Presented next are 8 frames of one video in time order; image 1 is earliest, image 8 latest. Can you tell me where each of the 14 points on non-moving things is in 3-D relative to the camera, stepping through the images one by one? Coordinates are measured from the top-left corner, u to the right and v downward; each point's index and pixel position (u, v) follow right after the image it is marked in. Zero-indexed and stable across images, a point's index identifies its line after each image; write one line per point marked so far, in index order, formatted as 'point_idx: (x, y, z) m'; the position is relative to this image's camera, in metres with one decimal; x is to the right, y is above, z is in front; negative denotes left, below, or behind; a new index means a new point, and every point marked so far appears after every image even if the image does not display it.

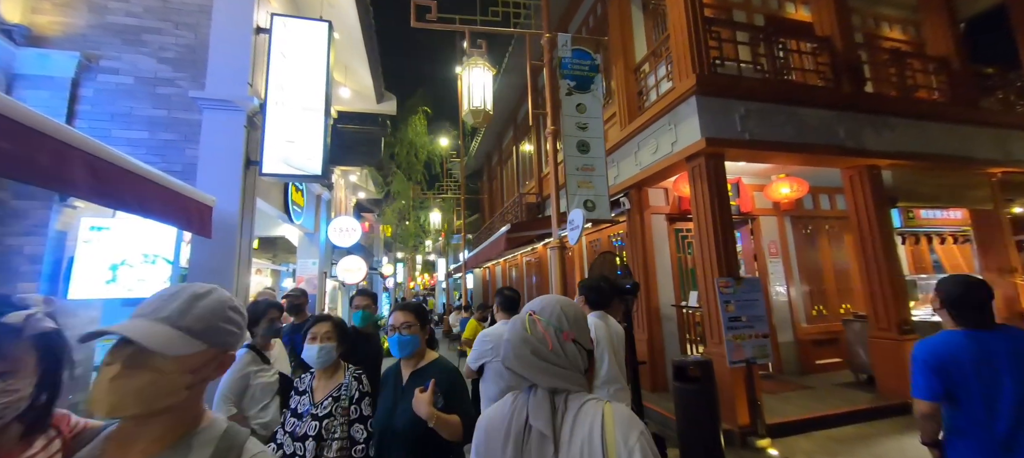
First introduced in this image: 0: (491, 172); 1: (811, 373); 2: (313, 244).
0: (-1.1, +2.8, +20.0) m
1: (+5.4, -2.6, +7.3) m
2: (-4.1, -0.3, +7.9) m
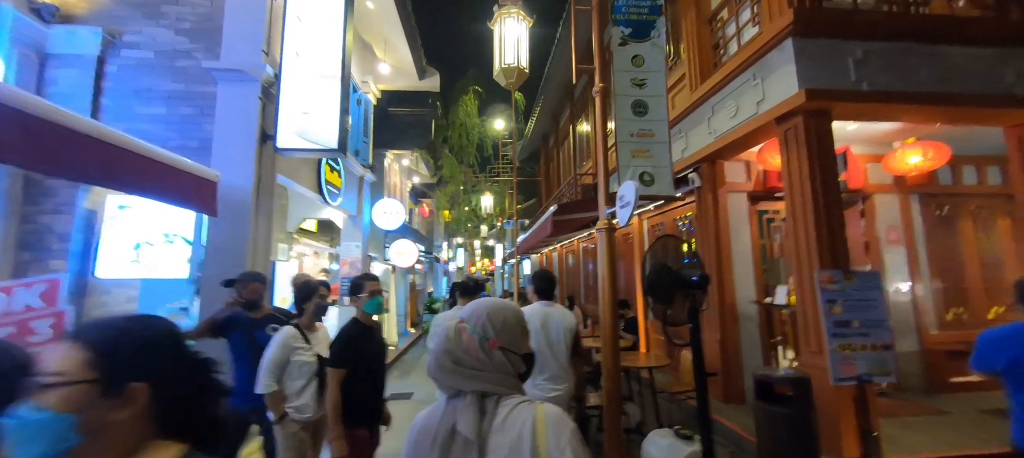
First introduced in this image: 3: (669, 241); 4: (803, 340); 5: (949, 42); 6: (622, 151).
0: (+1.8, +3.5, +19.1) m
1: (+6.1, -2.3, +5.7) m
2: (-3.1, +0.1, +7.8) m
3: (+1.5, -0.1, +3.8) m
4: (+3.1, -1.2, +4.3) m
5: (+5.0, +2.1, +4.6) m
6: (+1.1, +0.8, +4.0) m
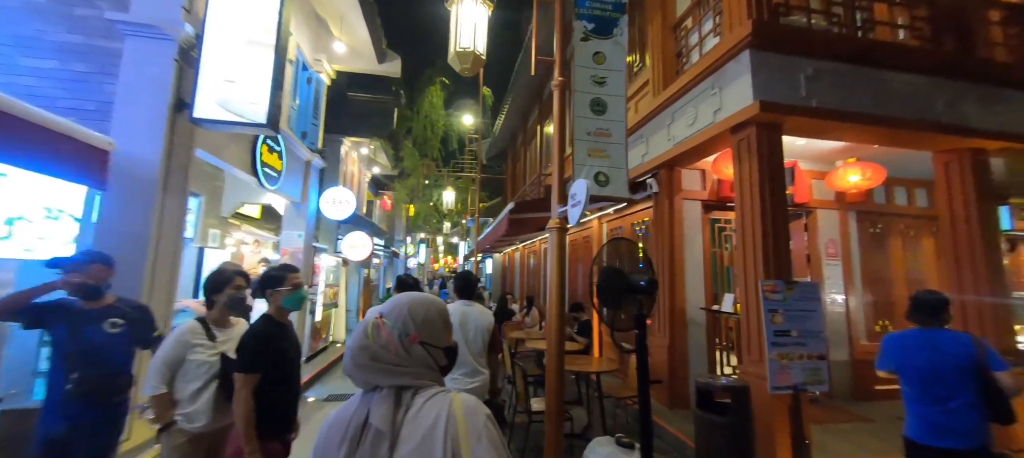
0: (+0.2, +3.5, +19.0) m
1: (+5.4, -2.6, +6.0) m
2: (-3.9, +0.3, +7.3) m
3: (+1.0, -0.1, +3.8) m
4: (+2.5, -1.3, +4.3) m
5: (+4.6, +1.9, +4.9) m
6: (+0.6, +0.8, +3.9) m
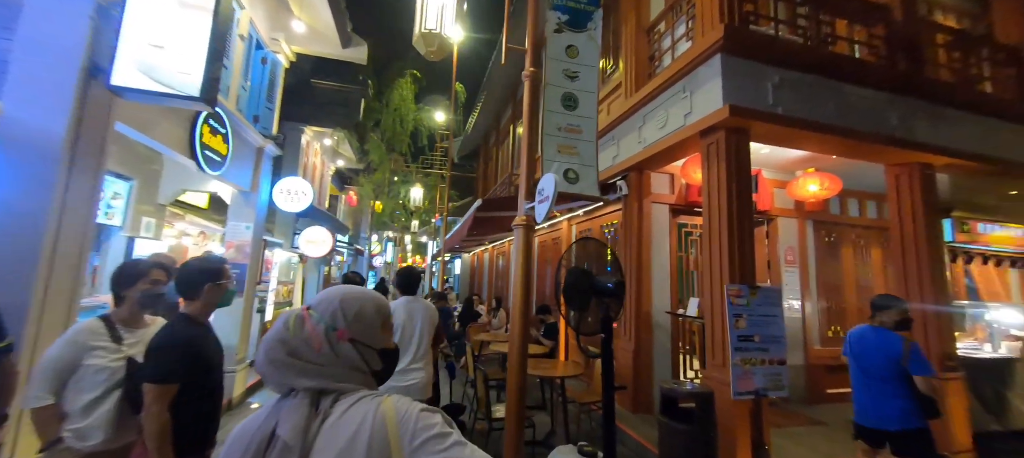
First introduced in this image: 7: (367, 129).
0: (-1.2, +3.5, +18.8) m
1: (+4.8, -2.7, +6.2) m
2: (-4.5, +0.4, +6.8) m
3: (+0.7, -0.1, +3.6) m
4: (+2.1, -1.3, +4.3) m
5: (+4.2, +1.8, +5.0) m
6: (+0.3, +0.8, +3.8) m
7: (-5.1, +3.6, +14.2) m
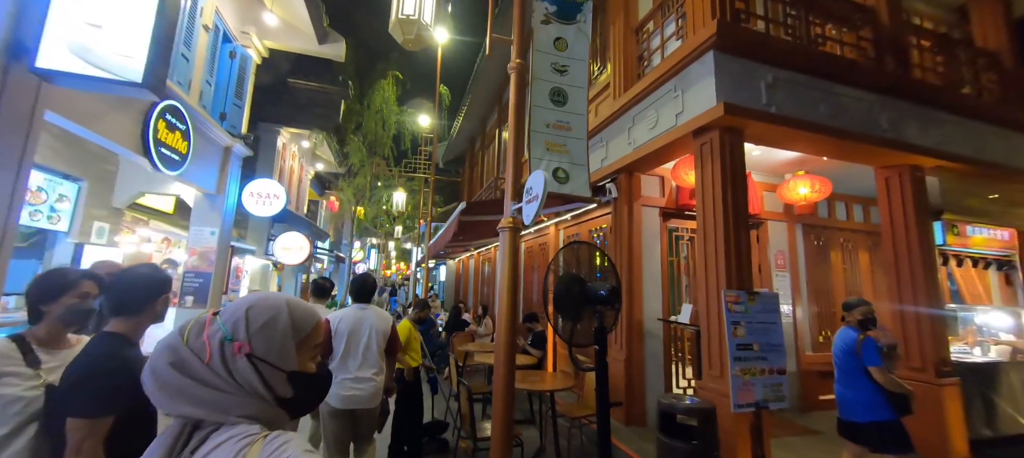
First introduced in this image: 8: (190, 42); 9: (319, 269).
0: (-1.9, +3.2, +18.5) m
1: (+4.6, -2.8, +6.1) m
2: (-4.7, +0.3, +6.4) m
3: (+0.6, -0.2, +3.4) m
4: (+2.0, -1.3, +4.1) m
5: (+4.1, +1.8, +4.9) m
6: (+0.2, +0.8, +3.5) m
7: (-5.7, +3.3, +13.8) m
8: (-4.4, +2.6, +5.5) m
9: (-8.2, -1.7, +17.1) m
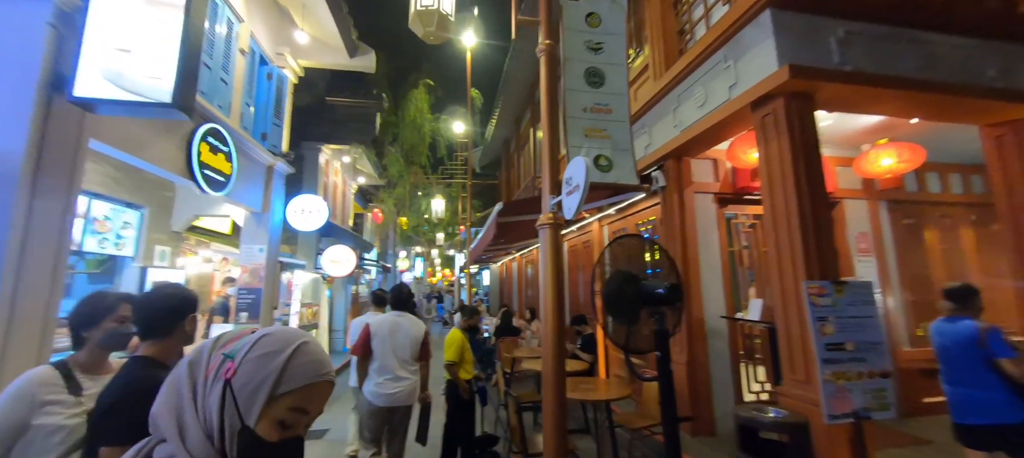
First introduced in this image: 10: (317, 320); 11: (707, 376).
0: (-0.2, +3.1, +18.3) m
1: (+5.3, -2.4, +5.3) m
2: (-4.1, 0.0, +6.5) m
3: (+0.9, -0.1, +3.0) m
4: (+2.4, -1.2, +3.6) m
5: (+4.4, +2.1, +4.2) m
6: (+0.5, +0.8, +3.2) m
7: (-4.4, +3.0, +14.1) m
8: (-4.0, +2.3, +5.6) m
9: (-6.3, -2.2, +17.6) m
10: (-5.0, -2.4, +10.4) m
11: (+2.2, -1.7, +4.6) m
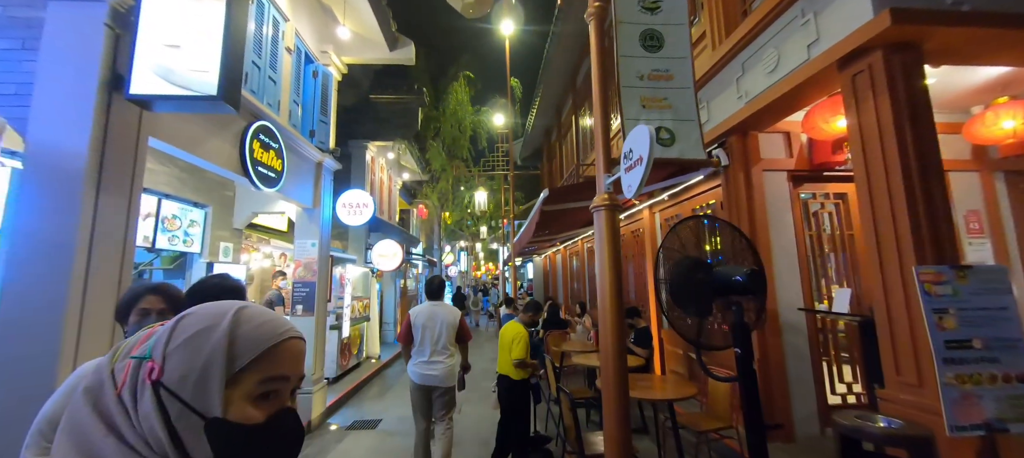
0: (+1.7, +3.5, +17.9) m
1: (+5.9, -2.2, +4.4) m
2: (-3.3, +0.1, +6.7) m
3: (+1.2, 0.0, +2.6) m
4: (+2.8, -1.0, +3.0) m
5: (+4.8, +2.3, +3.4) m
6: (+0.8, +0.9, +2.9) m
7: (-2.9, +3.2, +14.2) m
8: (-3.4, +2.4, +5.7) m
9: (-4.3, -2.0, +17.9) m
10: (-3.8, -2.2, +10.7) m
11: (+2.8, -1.5, +4.1) m
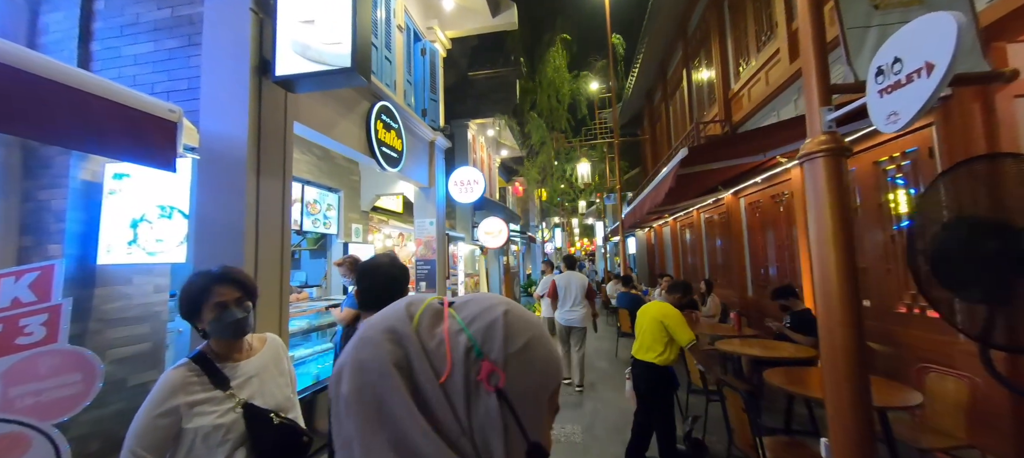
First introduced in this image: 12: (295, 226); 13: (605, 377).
0: (+5.8, +4.7, +16.4) m
1: (+7.2, -1.6, +2.6) m
2: (-1.4, +0.5, +6.7) m
3: (+2.2, +0.3, +1.8) m
4: (+3.9, -0.7, +1.9) m
5: (+5.7, +2.7, +1.6) m
6: (+1.8, +1.2, +2.1) m
7: (+0.5, +4.0, +13.8) m
8: (-1.7, +2.6, +5.7) m
9: (+0.2, -1.0, +18.0) m
10: (-0.9, -1.6, +10.9) m
11: (+4.1, -1.1, +3.0) m
12: (-3.1, 0.0, +5.7) m
13: (+1.7, -2.7, +7.4) m
